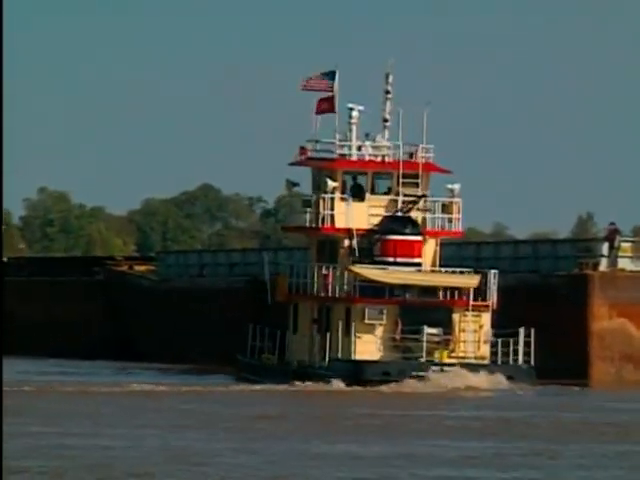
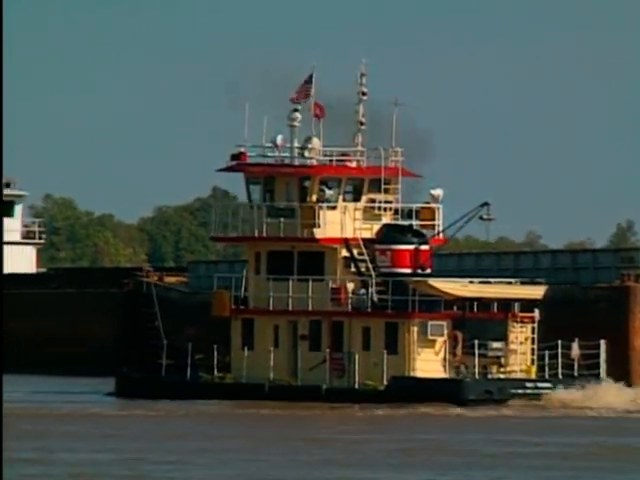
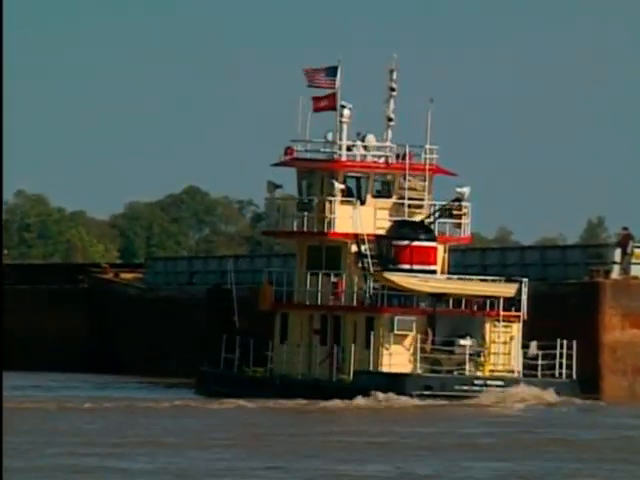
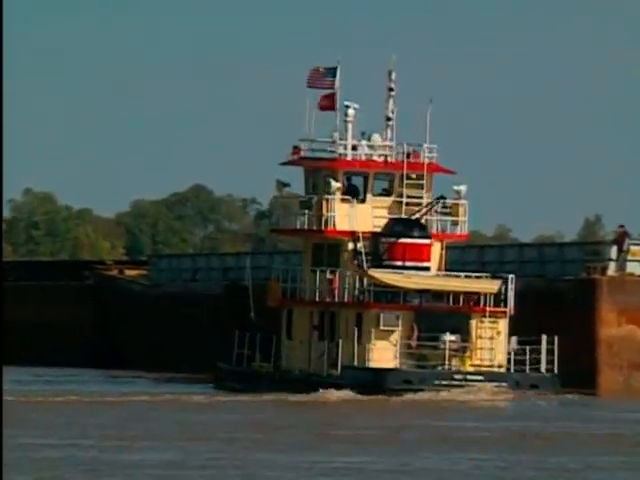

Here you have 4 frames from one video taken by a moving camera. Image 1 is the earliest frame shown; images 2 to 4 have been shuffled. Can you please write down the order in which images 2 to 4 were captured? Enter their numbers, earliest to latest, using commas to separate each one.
4, 3, 2
